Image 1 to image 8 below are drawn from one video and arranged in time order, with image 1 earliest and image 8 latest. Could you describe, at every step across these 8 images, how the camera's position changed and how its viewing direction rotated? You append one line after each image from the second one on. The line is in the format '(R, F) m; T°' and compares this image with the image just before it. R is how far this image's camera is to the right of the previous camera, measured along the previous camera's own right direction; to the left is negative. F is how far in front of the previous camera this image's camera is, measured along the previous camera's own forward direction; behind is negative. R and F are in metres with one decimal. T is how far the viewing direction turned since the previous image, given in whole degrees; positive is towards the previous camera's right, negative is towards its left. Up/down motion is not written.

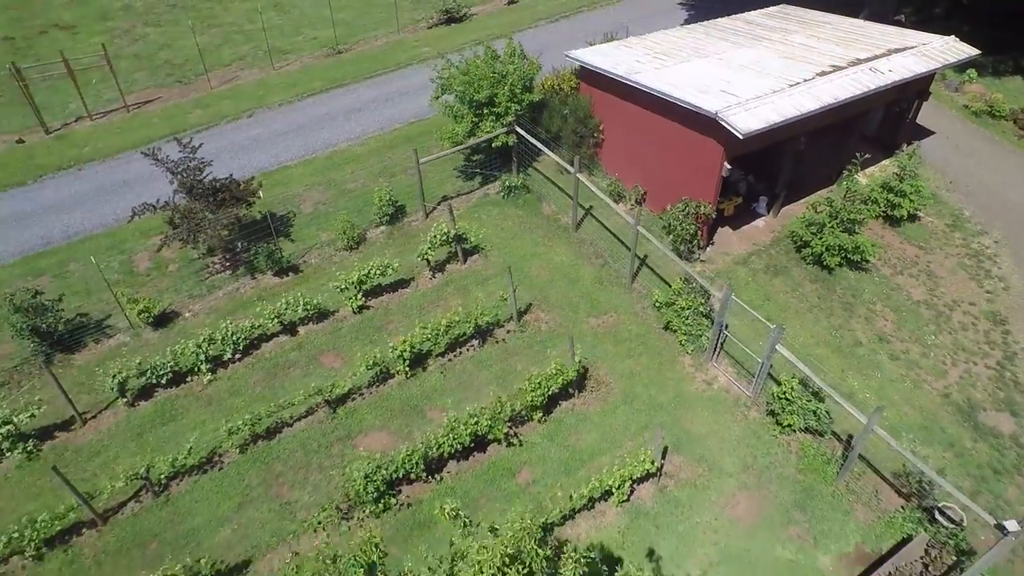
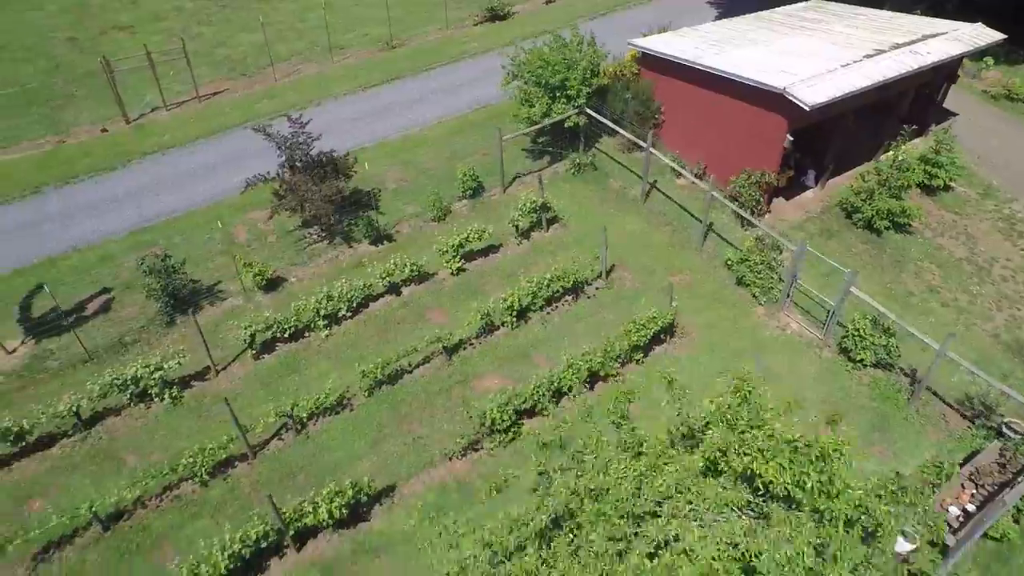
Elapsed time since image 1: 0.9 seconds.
(-2.4, -1.3) m; +2°
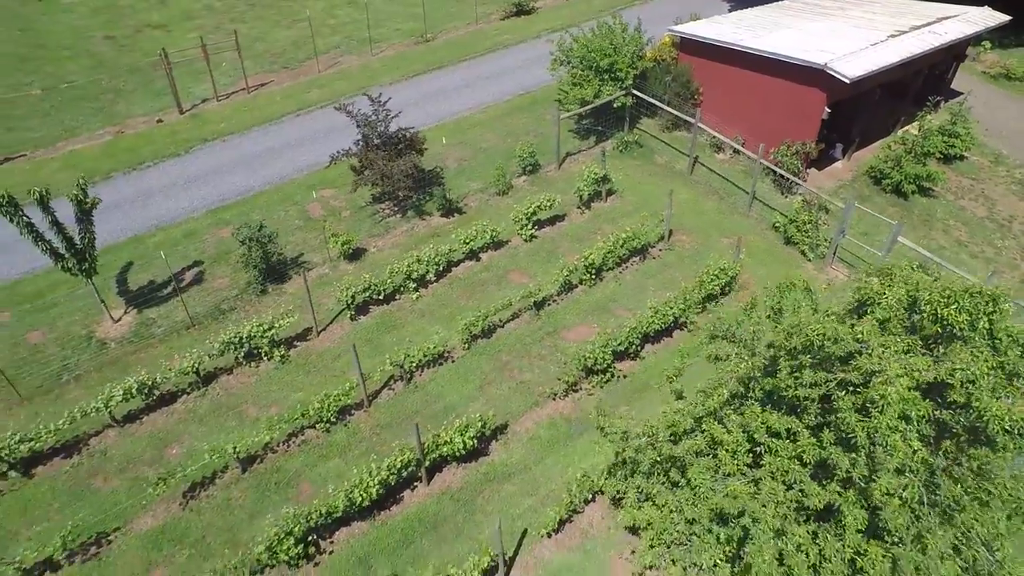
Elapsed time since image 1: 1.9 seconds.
(-2.4, -1.1) m; +2°
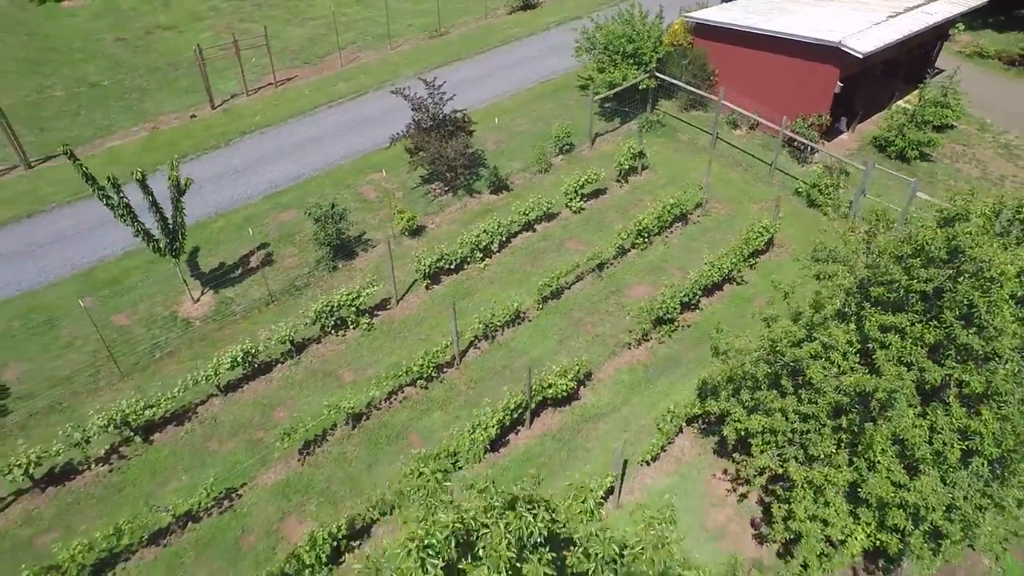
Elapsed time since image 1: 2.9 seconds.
(-2.5, -1.0) m; +4°
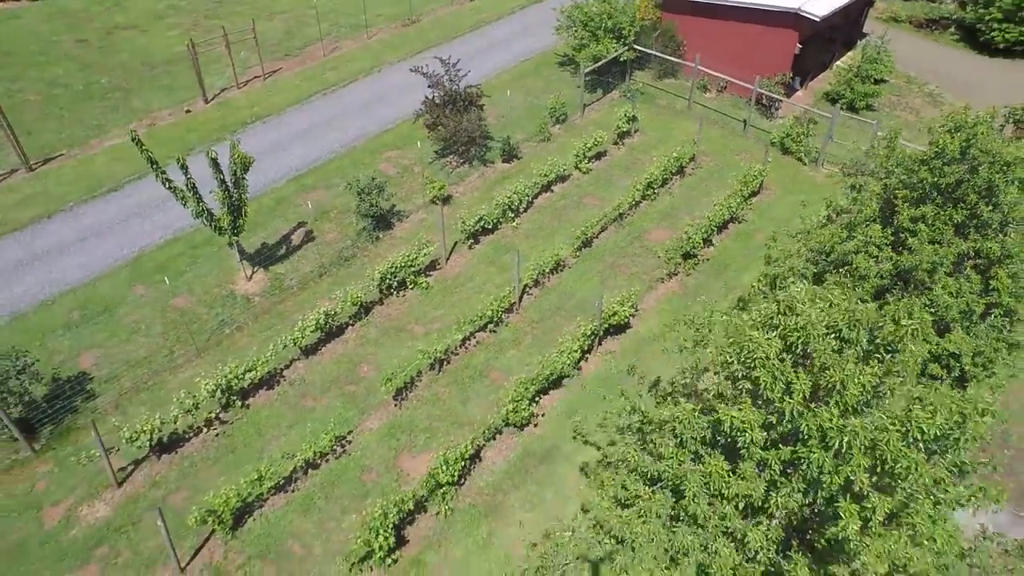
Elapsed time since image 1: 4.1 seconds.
(-3.1, -1.3) m; +7°
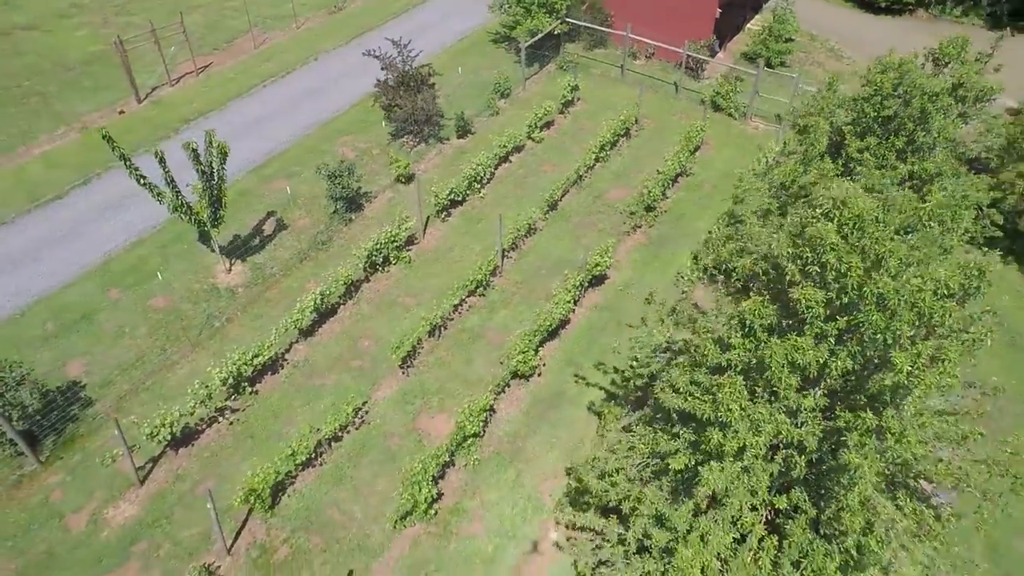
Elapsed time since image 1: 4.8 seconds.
(-1.7, -0.7) m; +7°
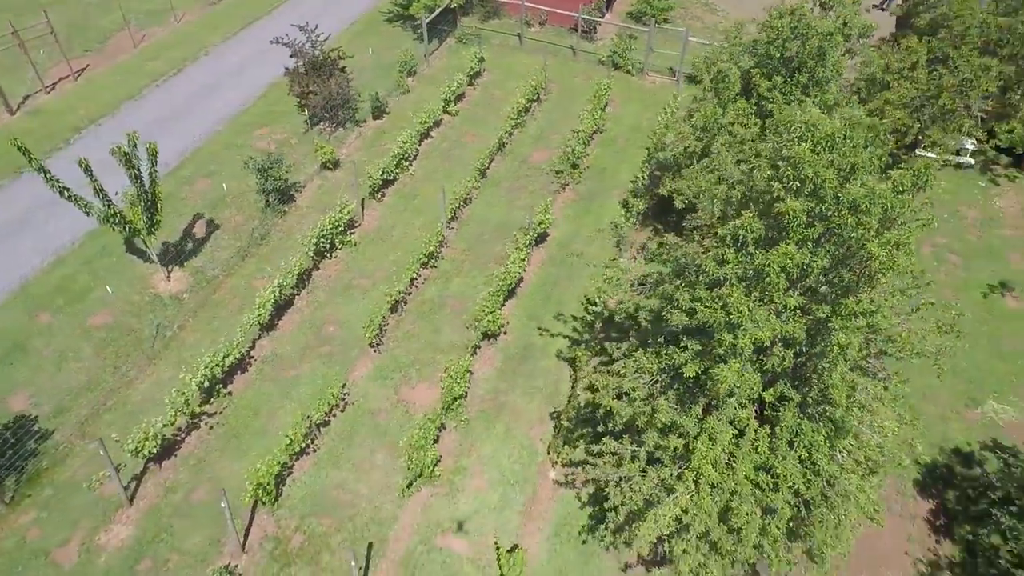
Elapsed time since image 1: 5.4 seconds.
(-1.5, -0.5) m; +9°
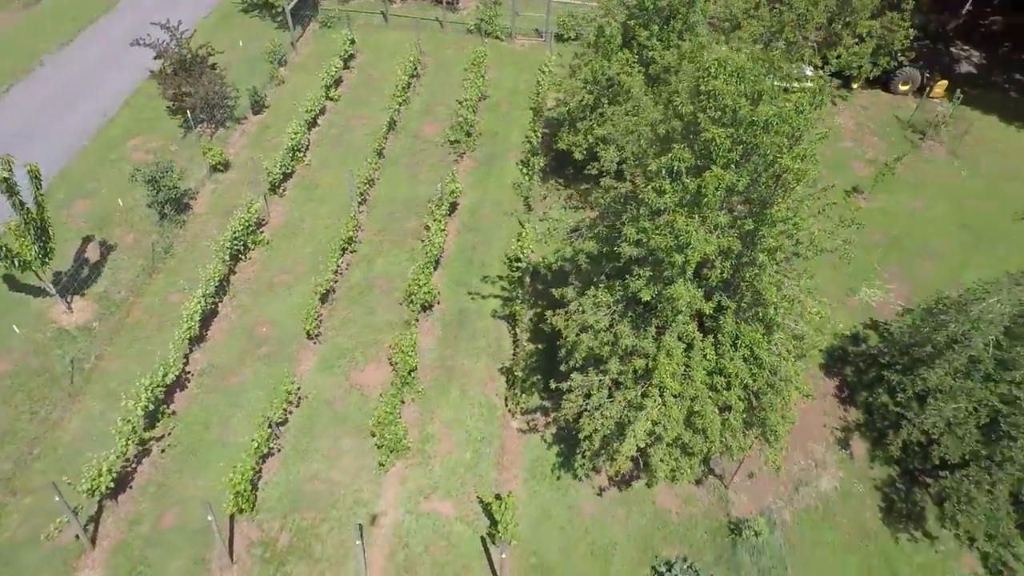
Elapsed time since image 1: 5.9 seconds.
(-1.2, -0.4) m; +10°
